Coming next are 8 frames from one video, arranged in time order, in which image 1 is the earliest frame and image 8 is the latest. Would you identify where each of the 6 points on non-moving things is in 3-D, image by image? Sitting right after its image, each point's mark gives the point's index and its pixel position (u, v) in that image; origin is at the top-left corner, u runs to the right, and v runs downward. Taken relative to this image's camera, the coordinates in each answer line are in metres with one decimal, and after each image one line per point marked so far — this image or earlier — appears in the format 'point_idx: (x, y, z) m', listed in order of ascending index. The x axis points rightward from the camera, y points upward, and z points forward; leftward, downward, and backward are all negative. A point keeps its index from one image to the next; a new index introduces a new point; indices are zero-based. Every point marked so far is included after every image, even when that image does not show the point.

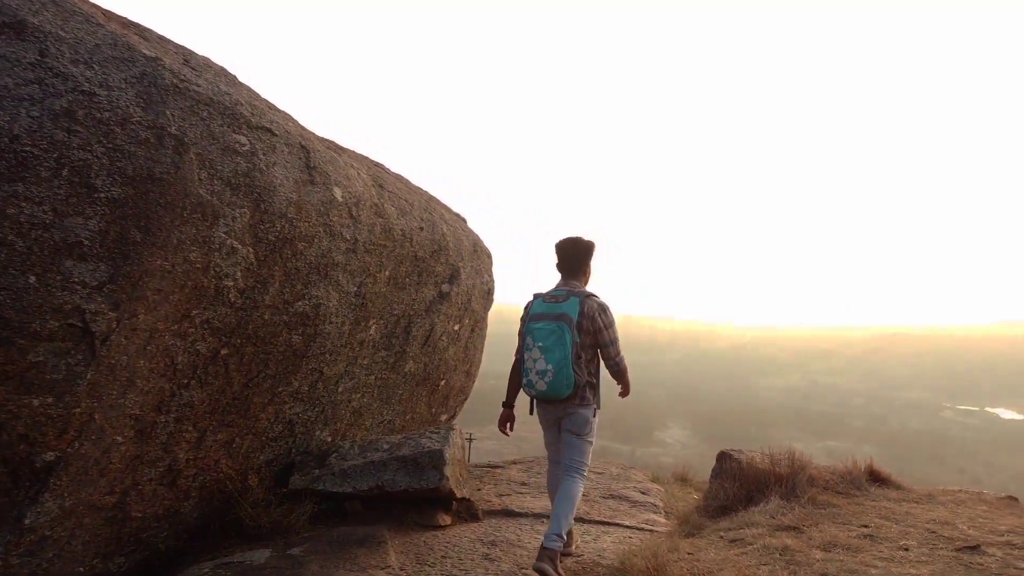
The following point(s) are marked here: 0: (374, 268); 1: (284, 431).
0: (-0.9, +0.1, +4.9) m
1: (-1.3, -0.8, +4.7) m
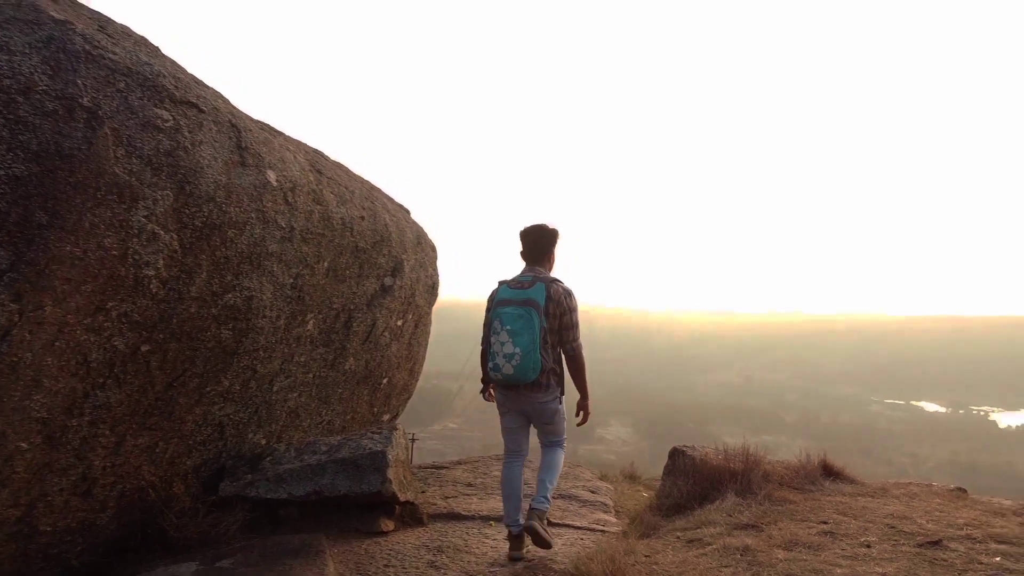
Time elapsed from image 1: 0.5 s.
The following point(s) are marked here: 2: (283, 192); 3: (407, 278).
0: (-1.2, +0.2, +4.6) m
1: (-1.6, -0.8, +4.4) m
2: (-1.2, +0.5, +4.2) m
3: (-0.8, +0.1, +5.9) m
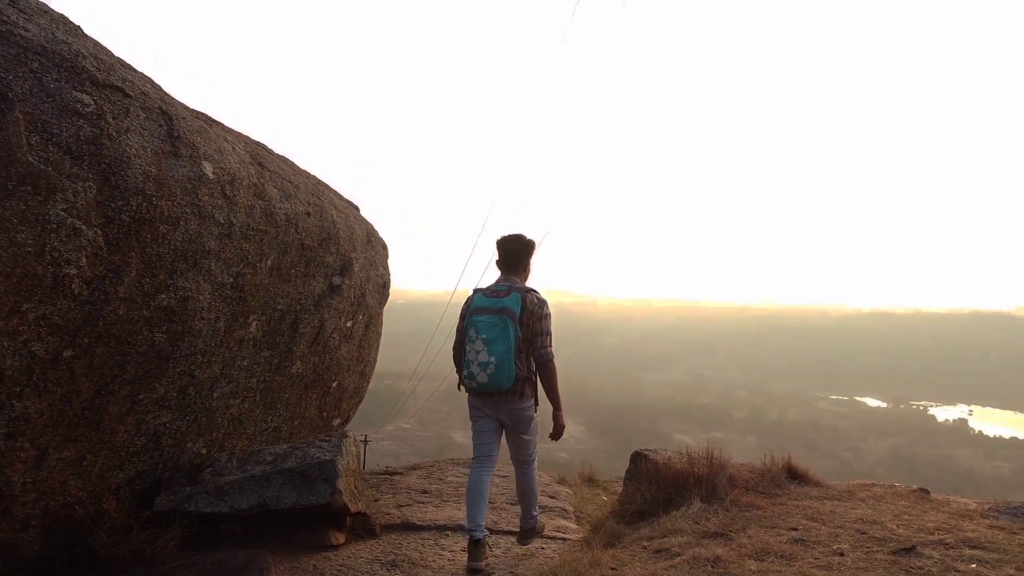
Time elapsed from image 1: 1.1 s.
0: (-1.4, +0.2, +4.3) m
1: (-1.9, -0.8, +4.1) m
2: (-1.4, +0.5, +3.9) m
3: (-1.1, +0.1, +5.7) m
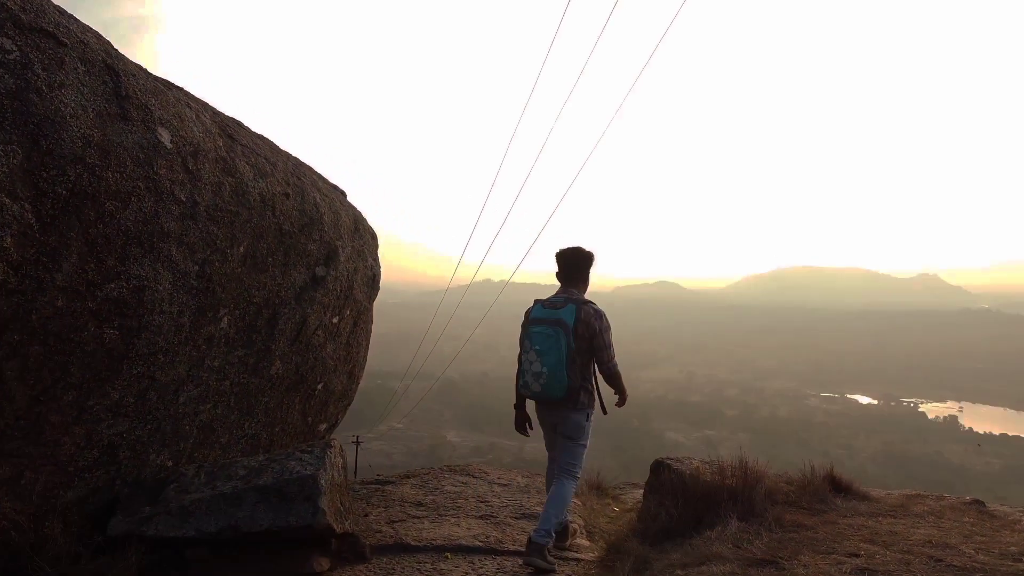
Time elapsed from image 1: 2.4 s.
0: (-1.4, +0.2, +3.8) m
1: (-1.8, -0.8, +3.5) m
2: (-1.4, +0.6, +3.4) m
3: (-1.1, +0.1, +5.2) m
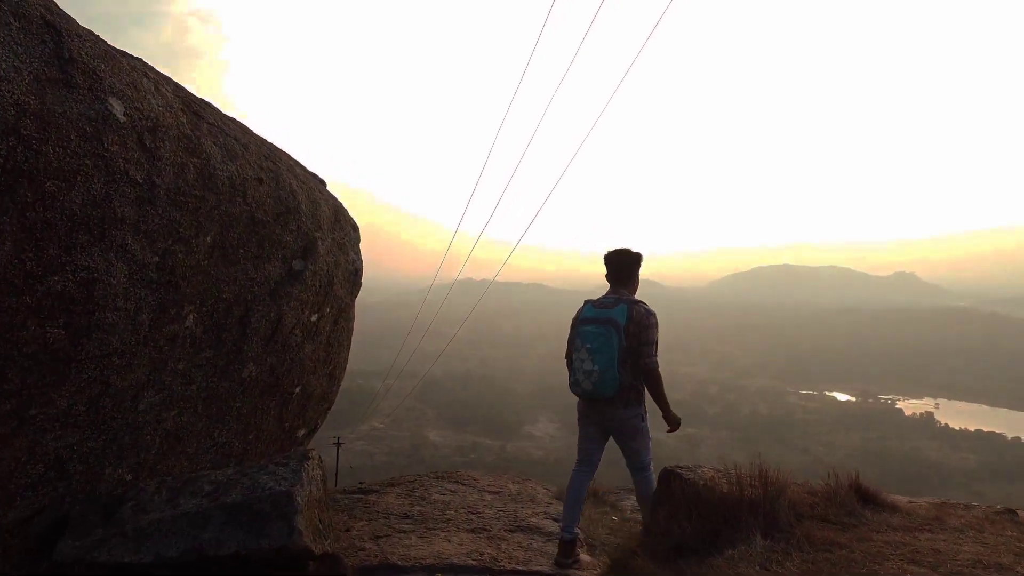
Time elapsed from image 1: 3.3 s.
0: (-1.4, +0.3, +3.4) m
1: (-1.8, -0.7, +3.1) m
2: (-1.4, +0.6, +3.0) m
3: (-1.1, +0.2, +4.8) m
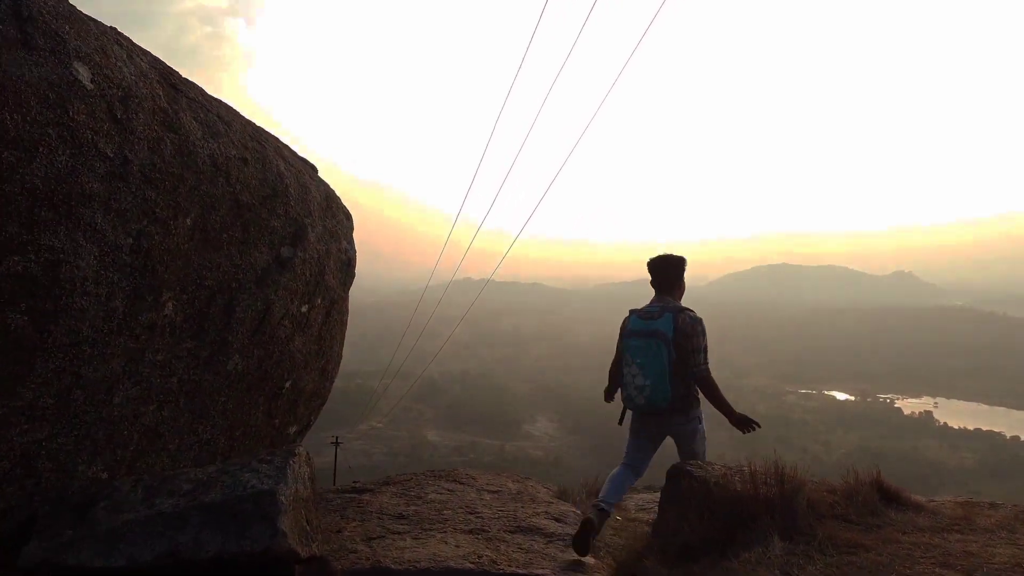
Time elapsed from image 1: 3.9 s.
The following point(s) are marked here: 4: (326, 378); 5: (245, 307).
0: (-1.4, +0.3, +3.1) m
1: (-1.8, -0.7, +2.9) m
2: (-1.4, +0.6, +2.8) m
3: (-1.1, +0.2, +4.6) m
4: (-1.3, -0.6, +5.6) m
5: (-1.3, -0.1, +3.9) m
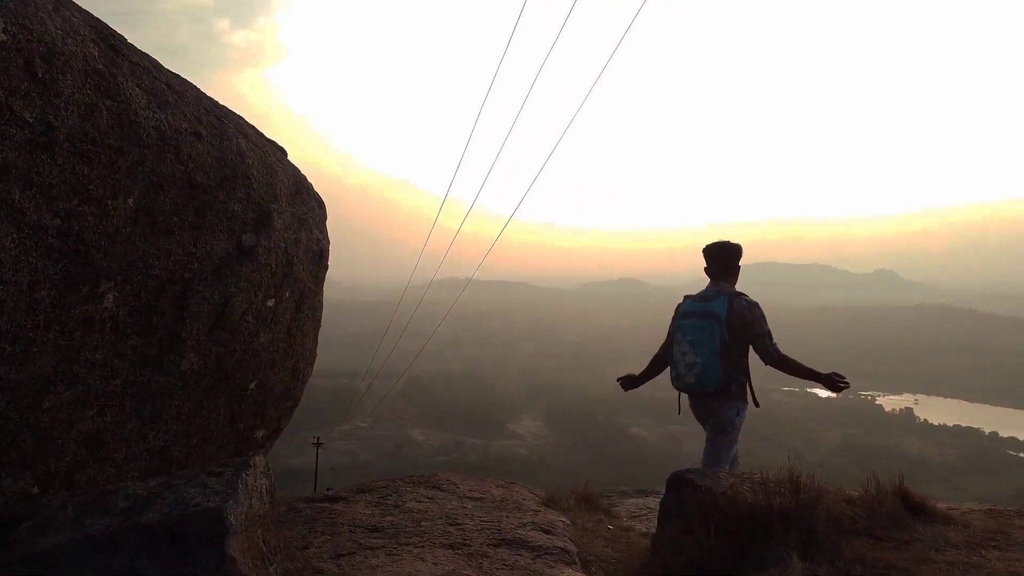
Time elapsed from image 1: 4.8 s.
0: (-1.4, +0.4, +2.8) m
1: (-1.9, -0.6, +2.5) m
2: (-1.4, +0.7, +2.4) m
3: (-1.2, +0.3, +4.2) m
4: (-1.4, -0.6, +5.2) m
5: (-1.4, -0.1, +3.6) m
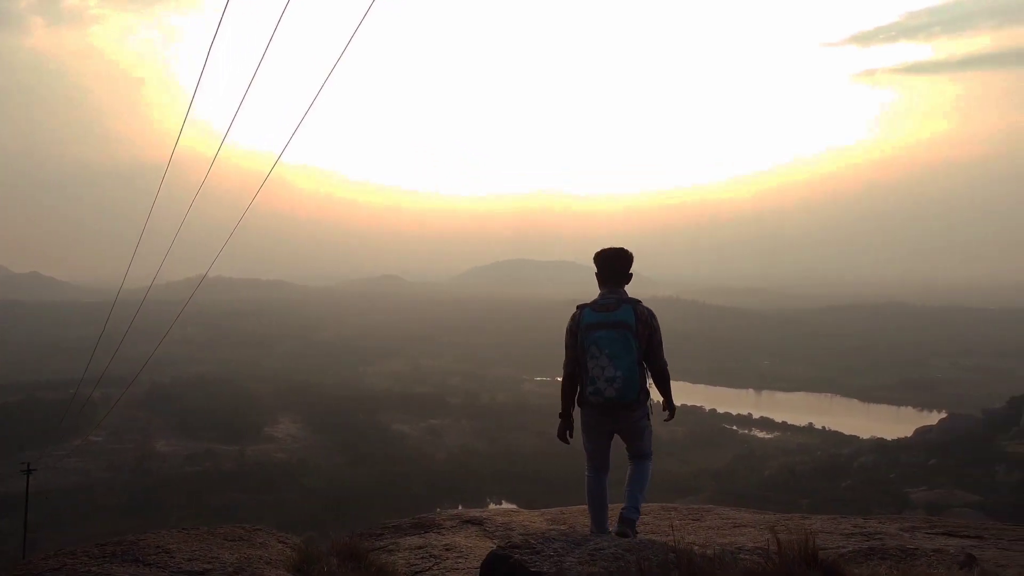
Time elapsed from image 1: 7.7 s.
0: (-1.9, +0.4, +1.0) m
1: (-2.2, -0.6, +0.6) m
2: (-1.8, +0.7, +0.6) m
3: (-2.1, +0.3, +2.4) m
4: (-2.6, -0.5, +3.3) m
5: (-2.1, 0.0, +1.8) m
